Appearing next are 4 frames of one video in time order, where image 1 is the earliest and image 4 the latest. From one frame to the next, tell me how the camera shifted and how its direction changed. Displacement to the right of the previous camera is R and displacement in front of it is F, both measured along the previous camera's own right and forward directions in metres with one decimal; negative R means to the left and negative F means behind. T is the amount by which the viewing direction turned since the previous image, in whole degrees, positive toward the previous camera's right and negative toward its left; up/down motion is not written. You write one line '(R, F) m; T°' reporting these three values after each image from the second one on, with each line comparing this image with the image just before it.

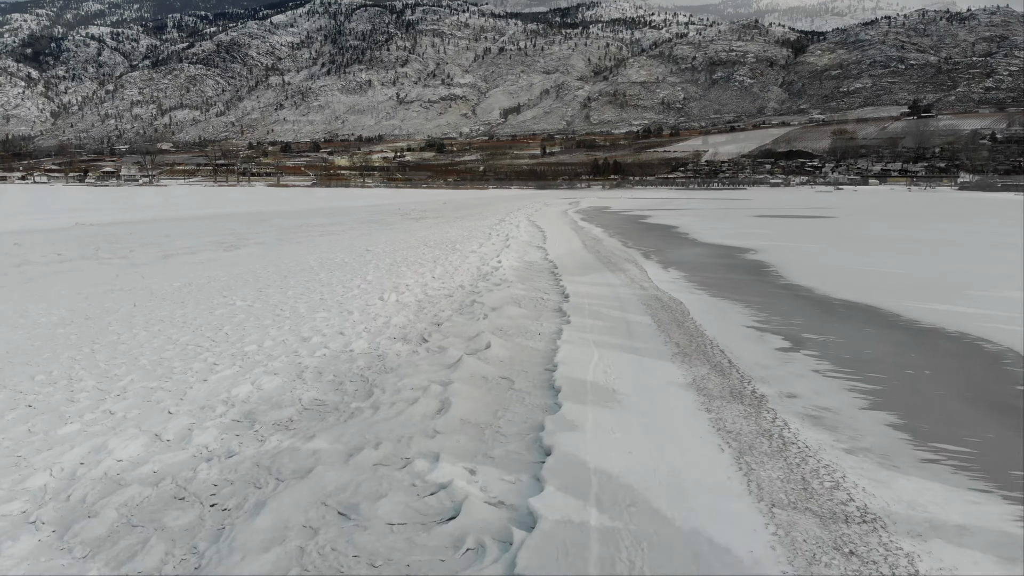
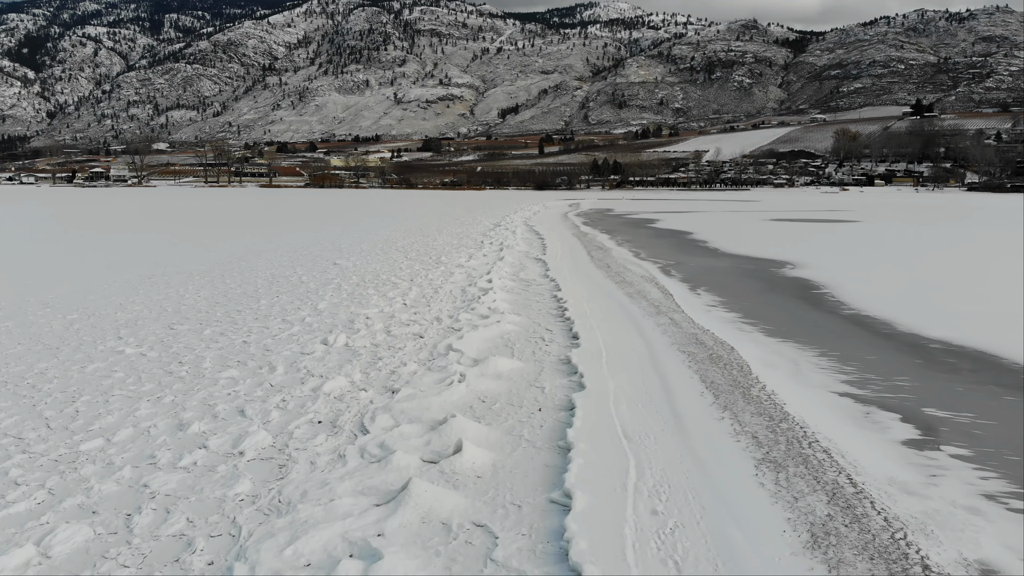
(+0.1, +2.2) m; 0°
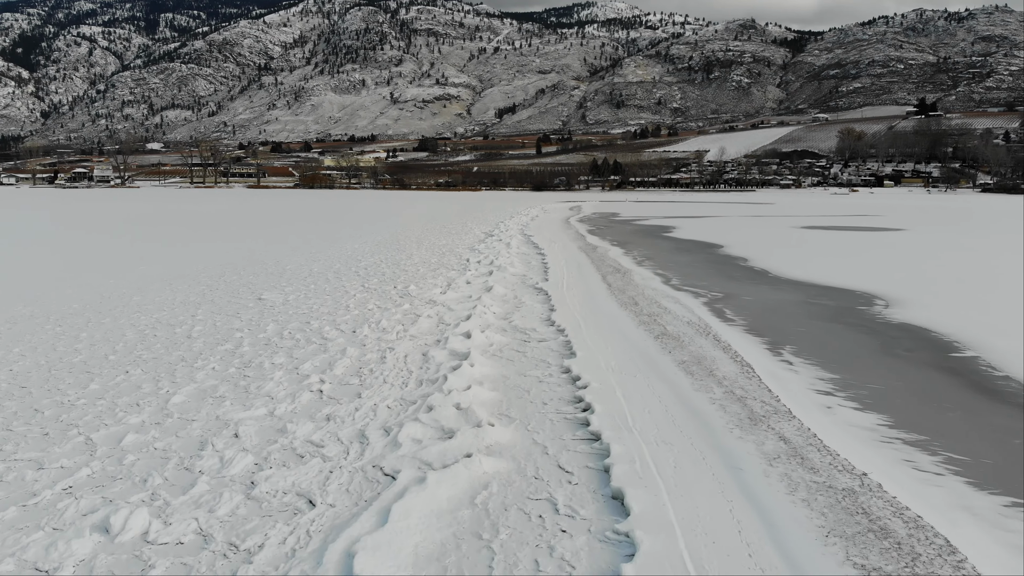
(+0.1, +3.2) m; 0°
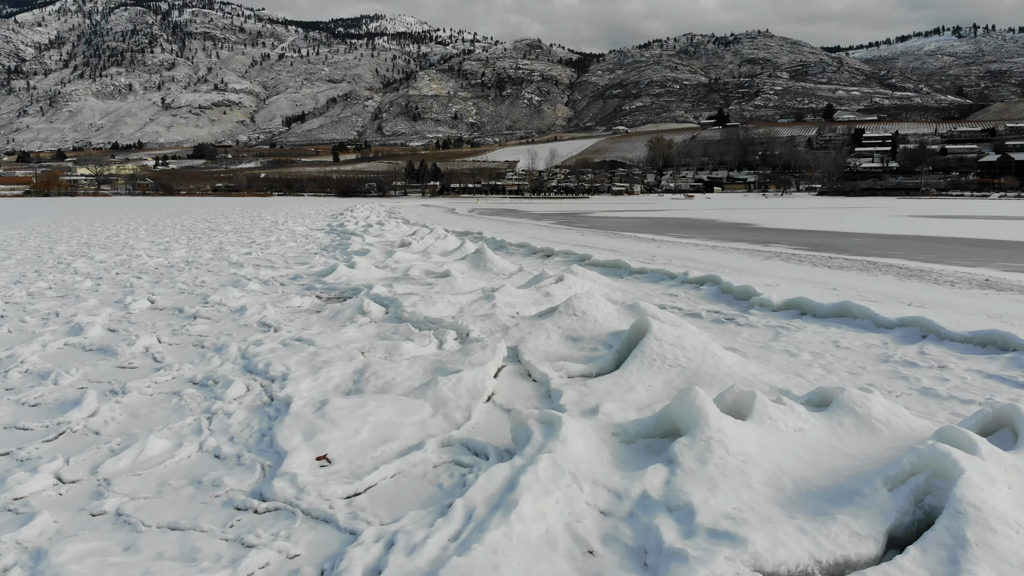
(0.0, +3.3) m; 0°
